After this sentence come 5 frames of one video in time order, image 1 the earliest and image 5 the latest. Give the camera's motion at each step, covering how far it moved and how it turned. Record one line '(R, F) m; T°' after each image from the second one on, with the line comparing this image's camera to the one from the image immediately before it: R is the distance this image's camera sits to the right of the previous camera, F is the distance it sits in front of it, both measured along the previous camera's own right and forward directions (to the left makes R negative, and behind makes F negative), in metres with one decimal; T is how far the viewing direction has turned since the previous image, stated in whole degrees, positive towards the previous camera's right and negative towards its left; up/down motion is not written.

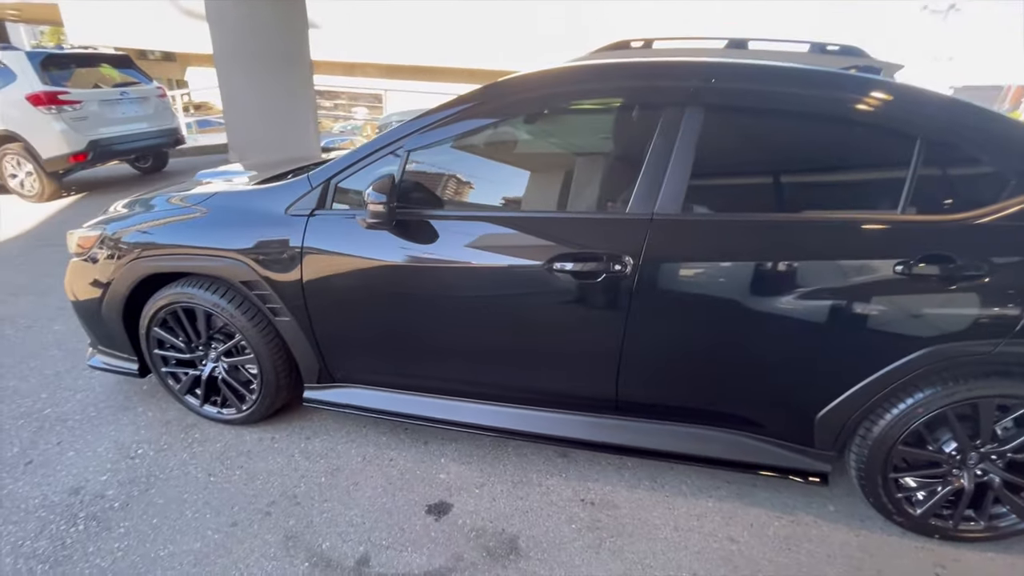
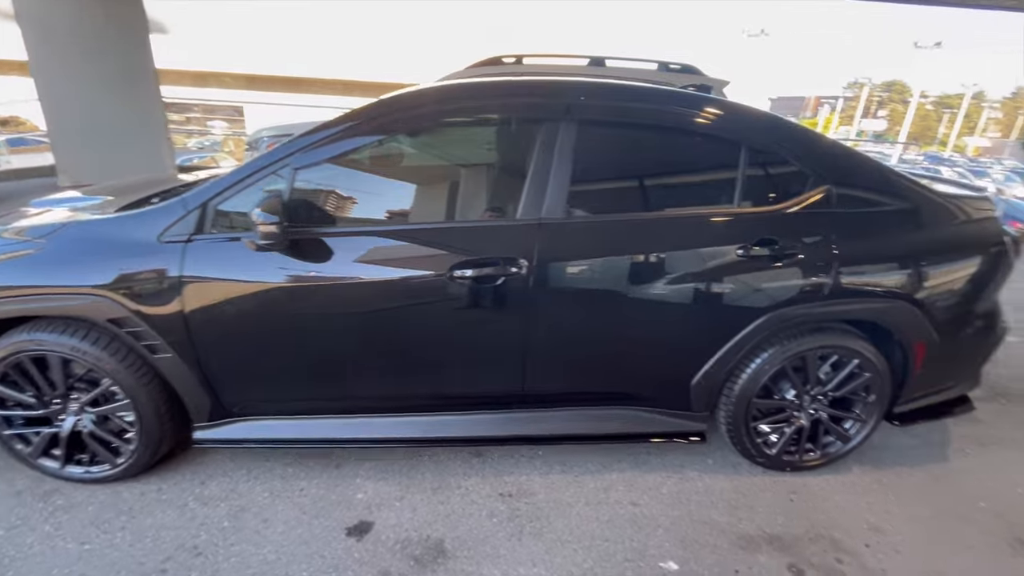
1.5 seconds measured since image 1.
(0.0, -0.1) m; +13°
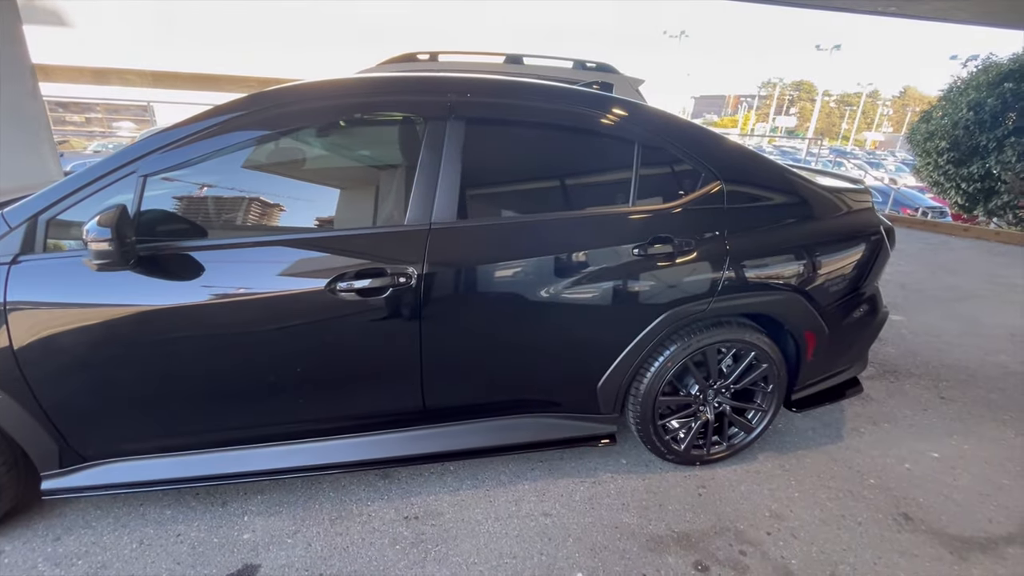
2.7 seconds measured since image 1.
(+0.2, +0.1) m; +7°
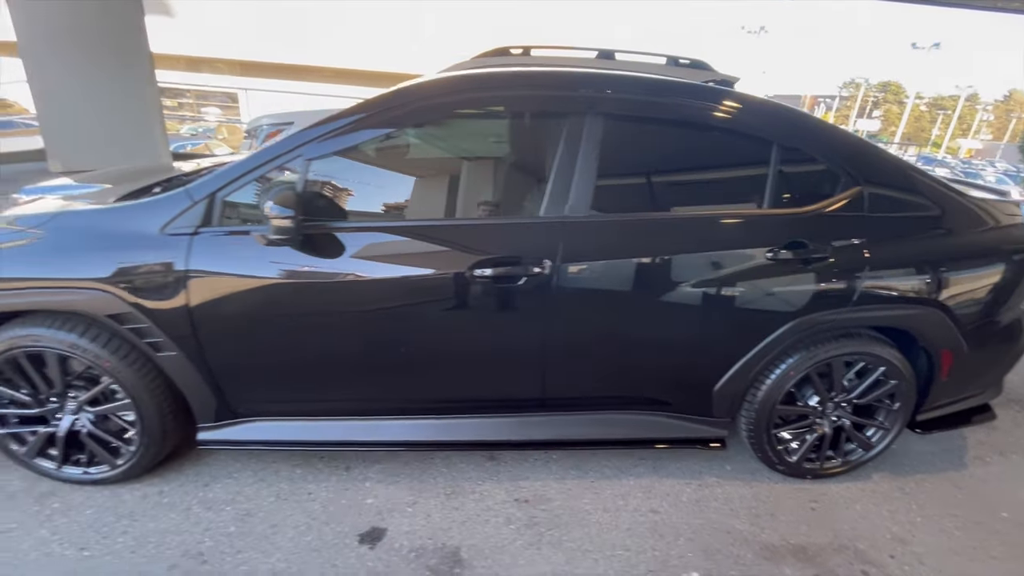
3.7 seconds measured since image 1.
(-0.3, -0.1) m; -6°
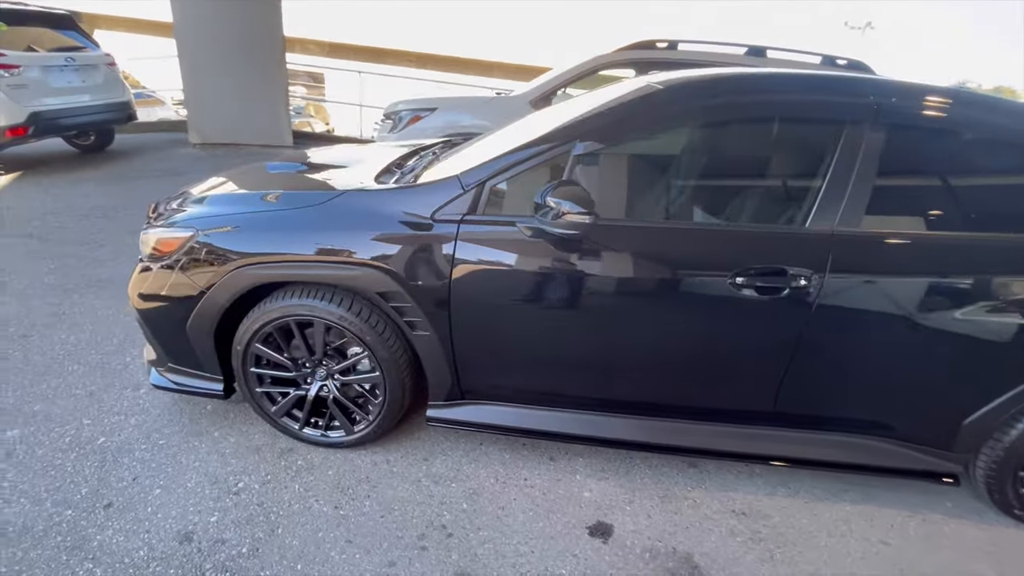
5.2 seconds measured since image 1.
(-0.9, 0.0) m; -6°
